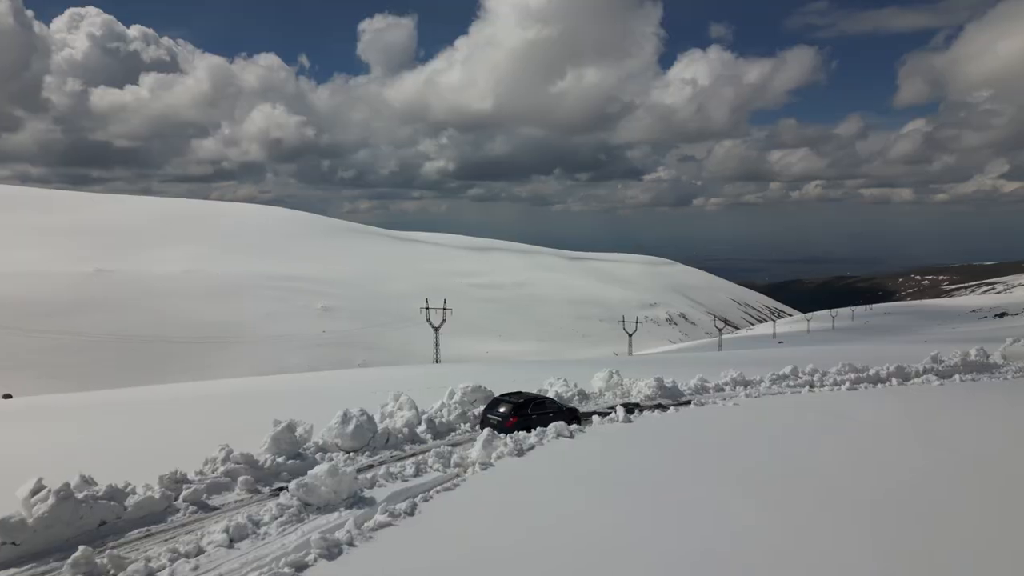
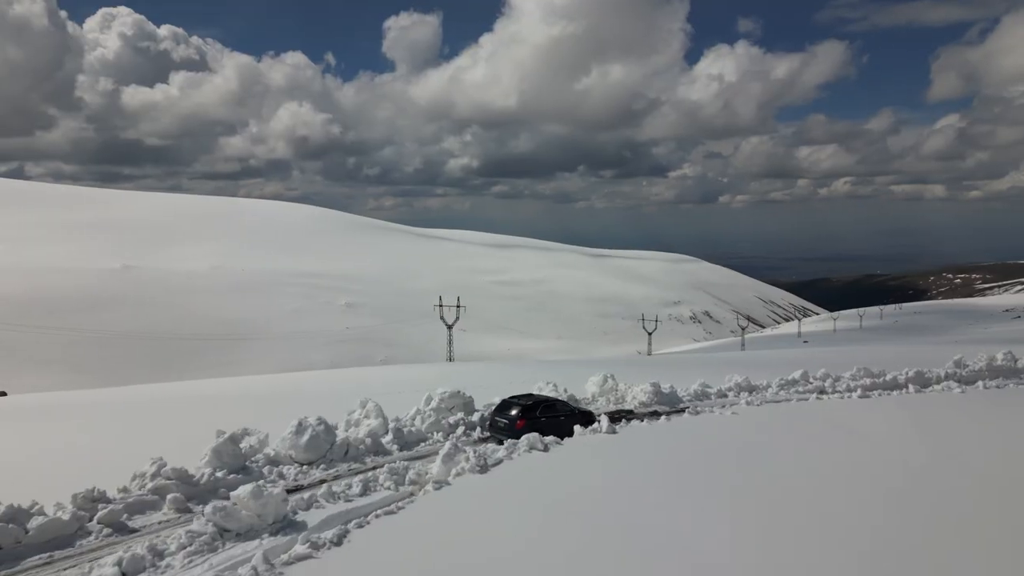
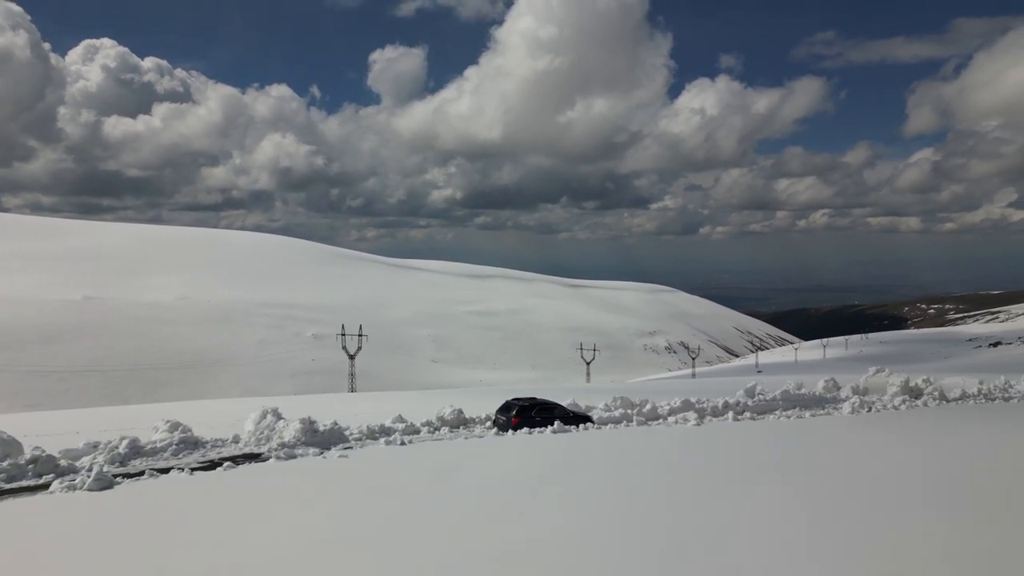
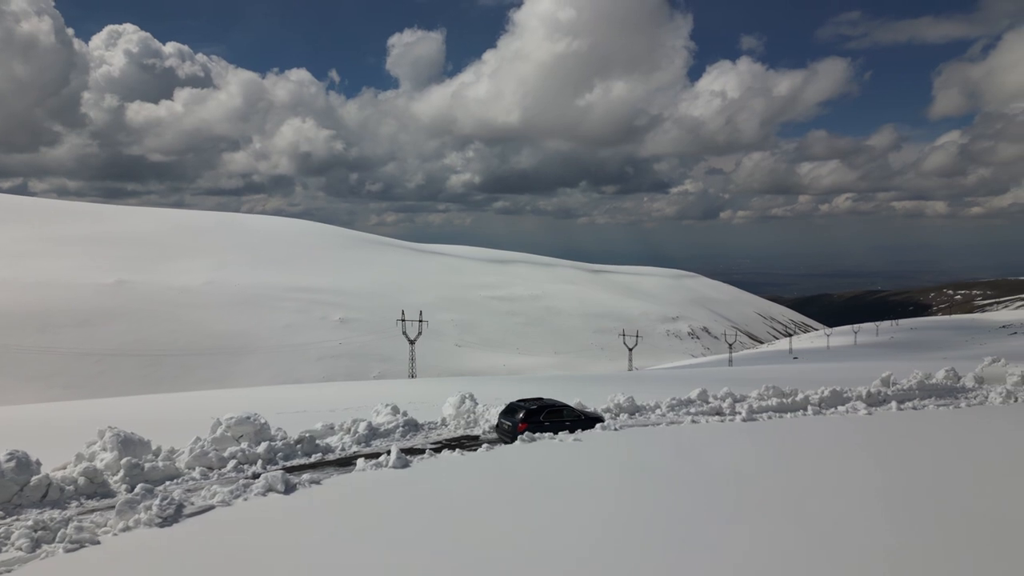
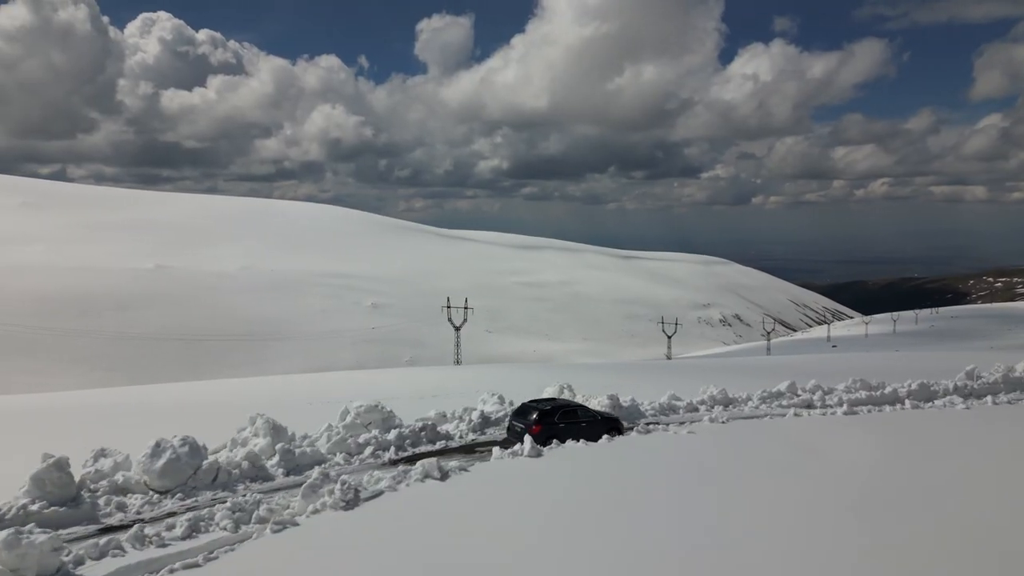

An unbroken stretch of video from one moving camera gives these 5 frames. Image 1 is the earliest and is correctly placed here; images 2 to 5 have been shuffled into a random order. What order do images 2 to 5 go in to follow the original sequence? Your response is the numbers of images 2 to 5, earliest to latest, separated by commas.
2, 5, 4, 3
